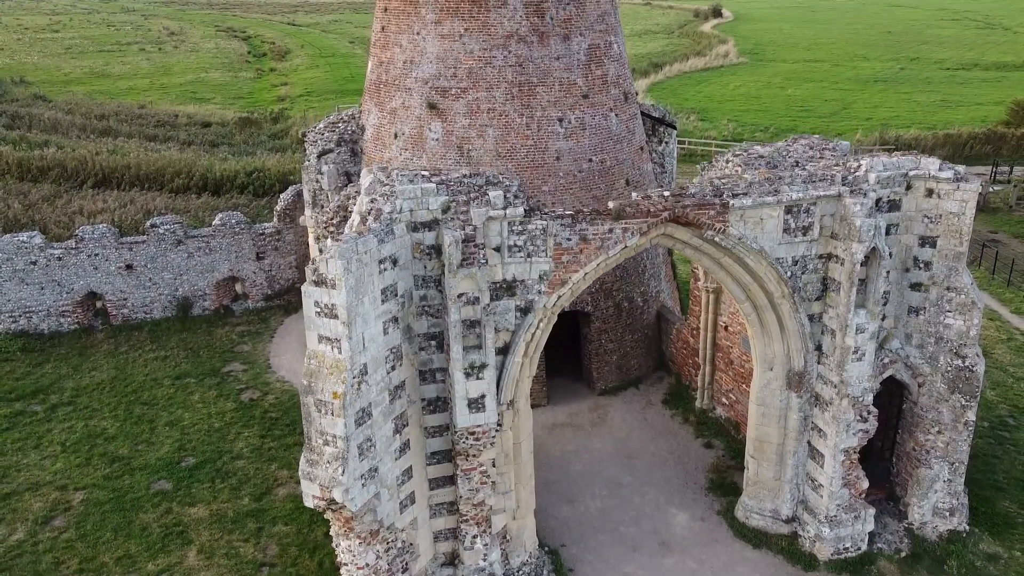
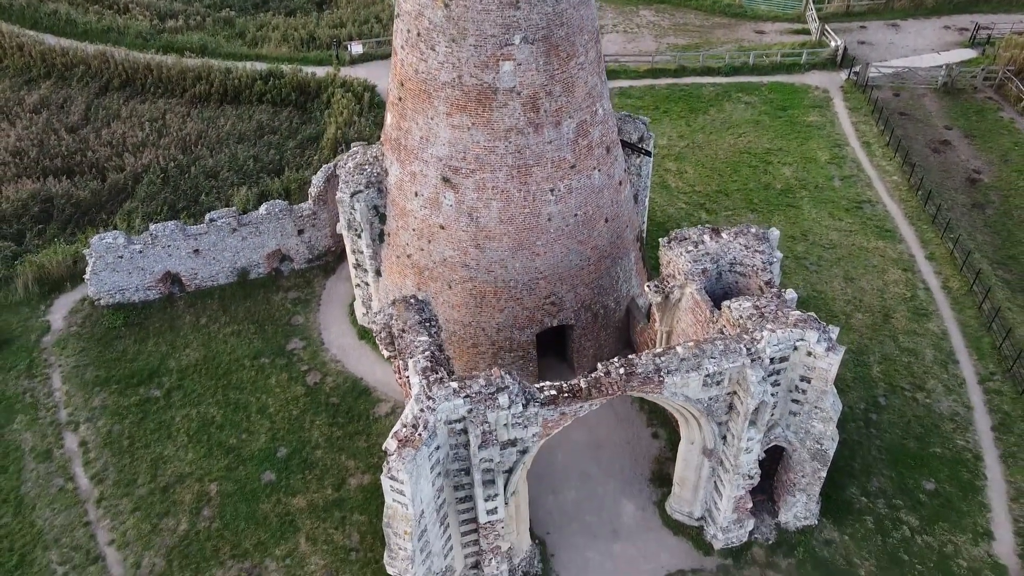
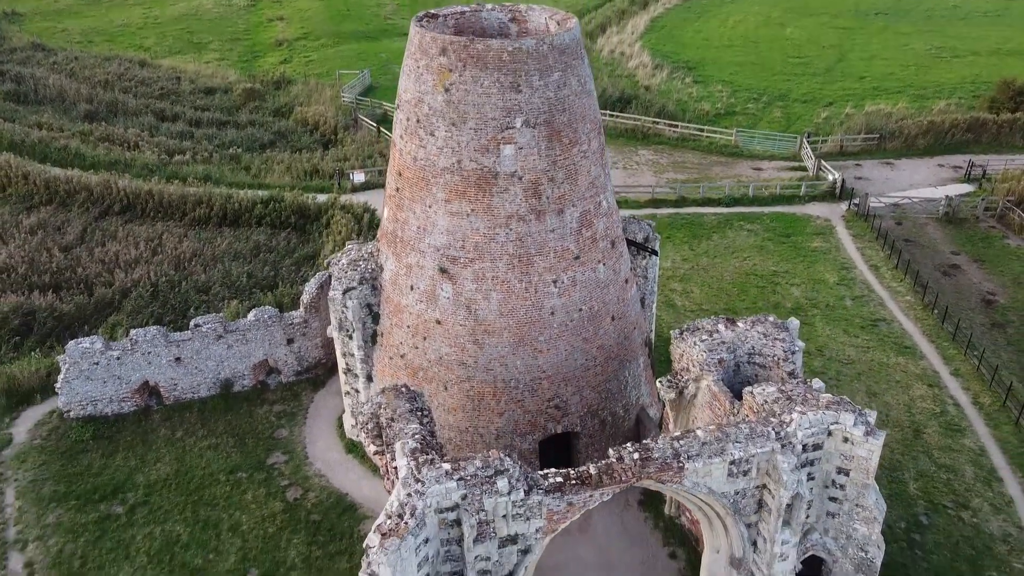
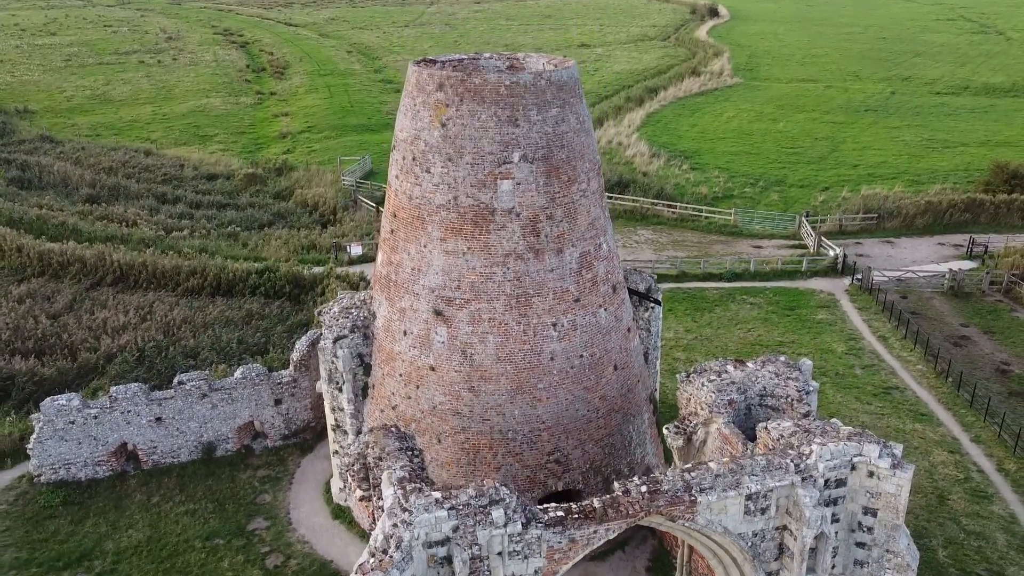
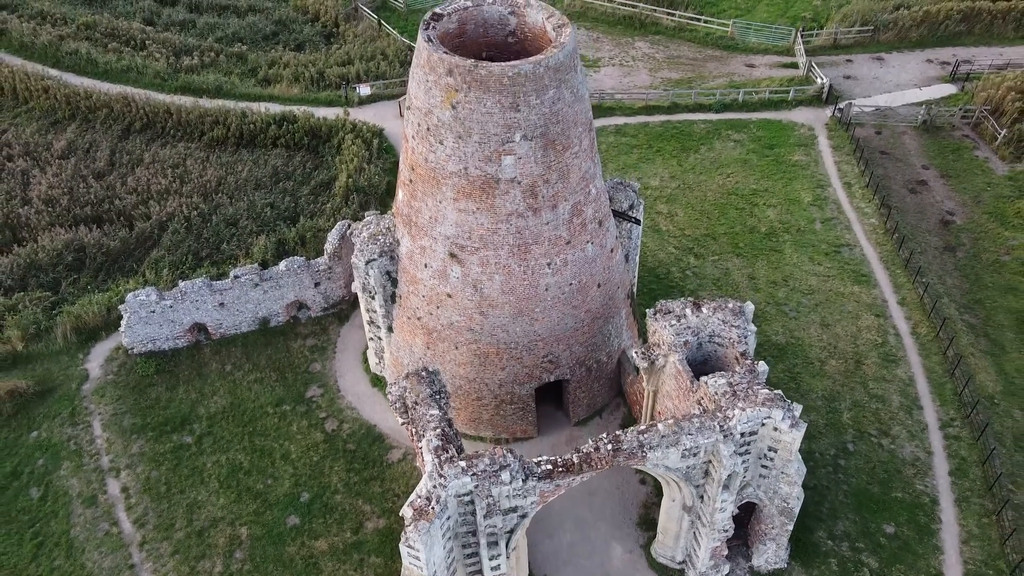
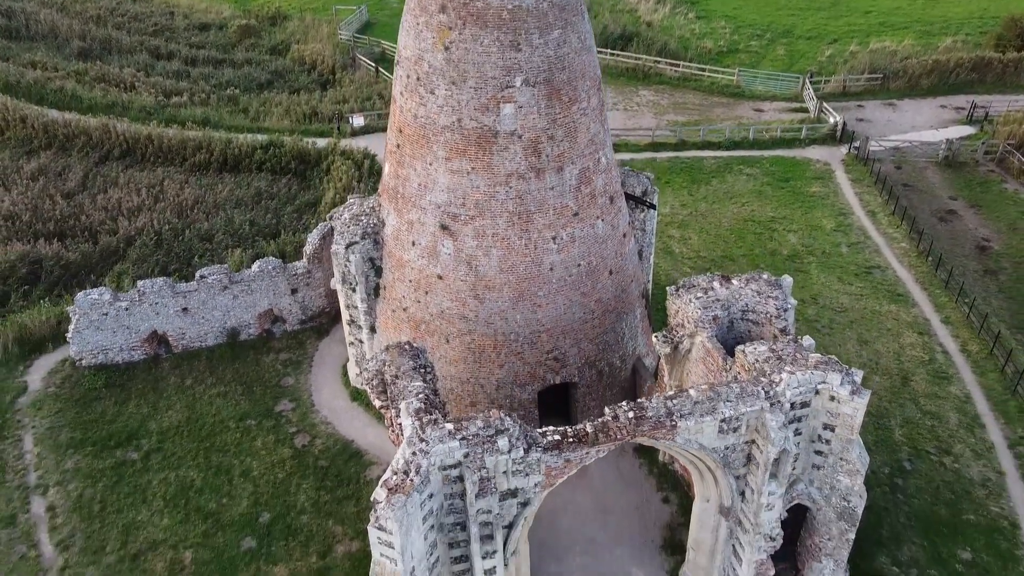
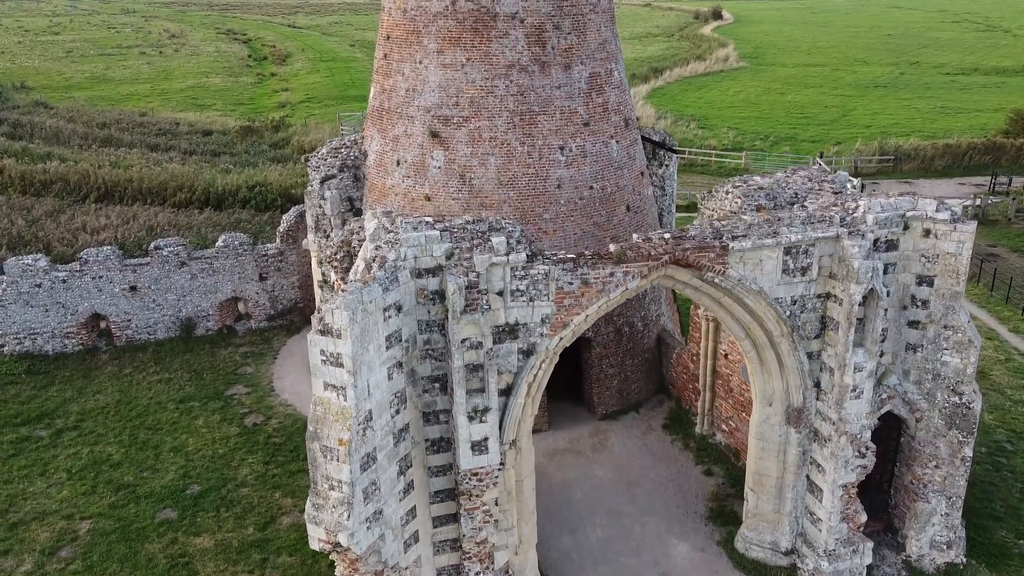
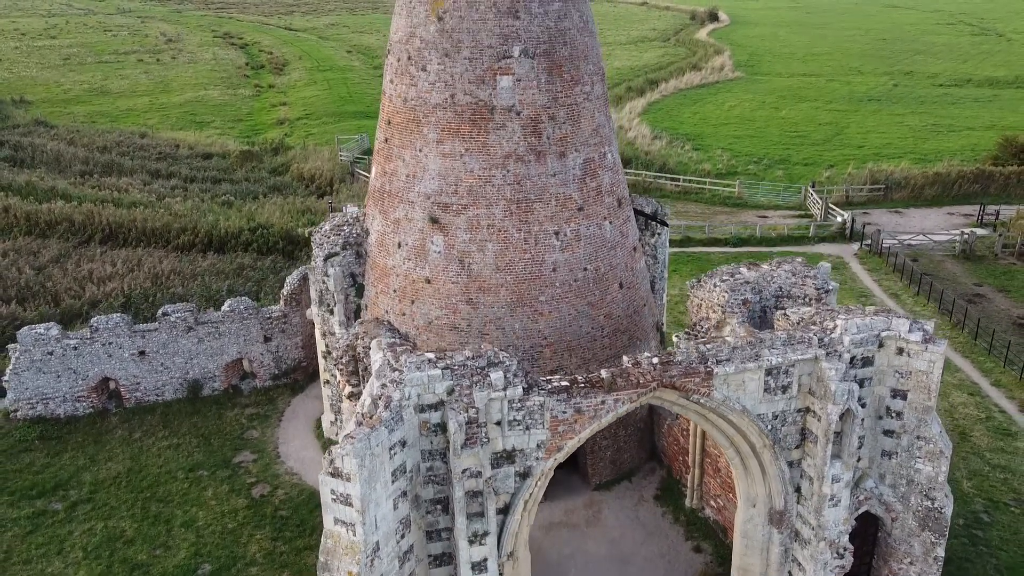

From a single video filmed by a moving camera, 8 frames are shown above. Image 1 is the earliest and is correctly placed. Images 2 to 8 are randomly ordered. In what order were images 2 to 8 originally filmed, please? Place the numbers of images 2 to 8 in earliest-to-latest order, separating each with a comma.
7, 8, 4, 3, 6, 2, 5
